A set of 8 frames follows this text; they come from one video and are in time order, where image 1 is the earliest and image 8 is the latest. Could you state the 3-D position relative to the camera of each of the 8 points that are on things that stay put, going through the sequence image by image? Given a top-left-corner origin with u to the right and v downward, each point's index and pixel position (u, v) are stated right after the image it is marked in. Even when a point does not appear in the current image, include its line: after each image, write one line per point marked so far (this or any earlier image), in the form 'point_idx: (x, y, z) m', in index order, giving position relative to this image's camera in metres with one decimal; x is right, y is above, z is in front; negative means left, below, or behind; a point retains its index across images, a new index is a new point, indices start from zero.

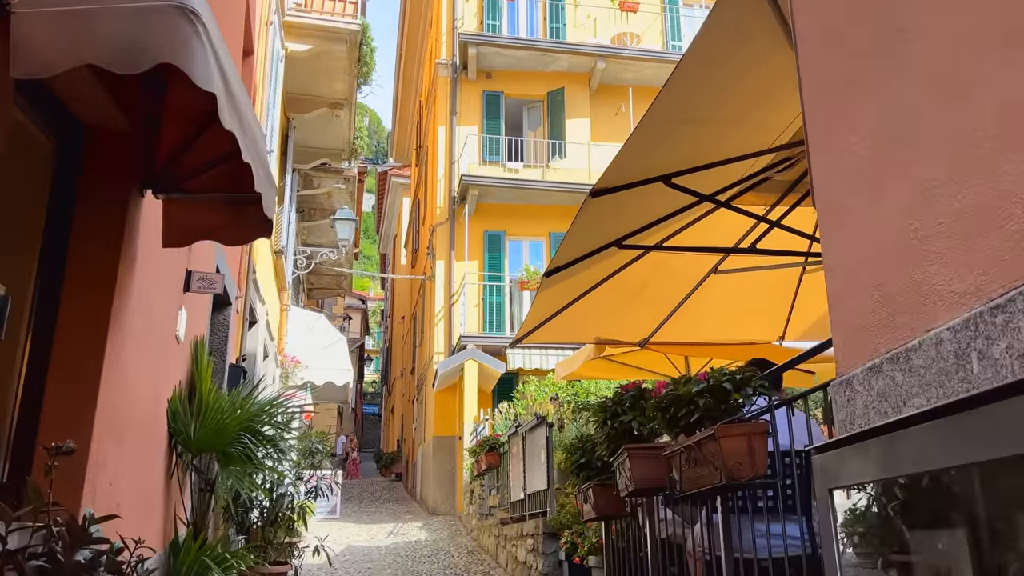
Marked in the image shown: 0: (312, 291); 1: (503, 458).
0: (-4.1, -0.1, +17.0) m
1: (-0.1, -1.7, +8.3) m
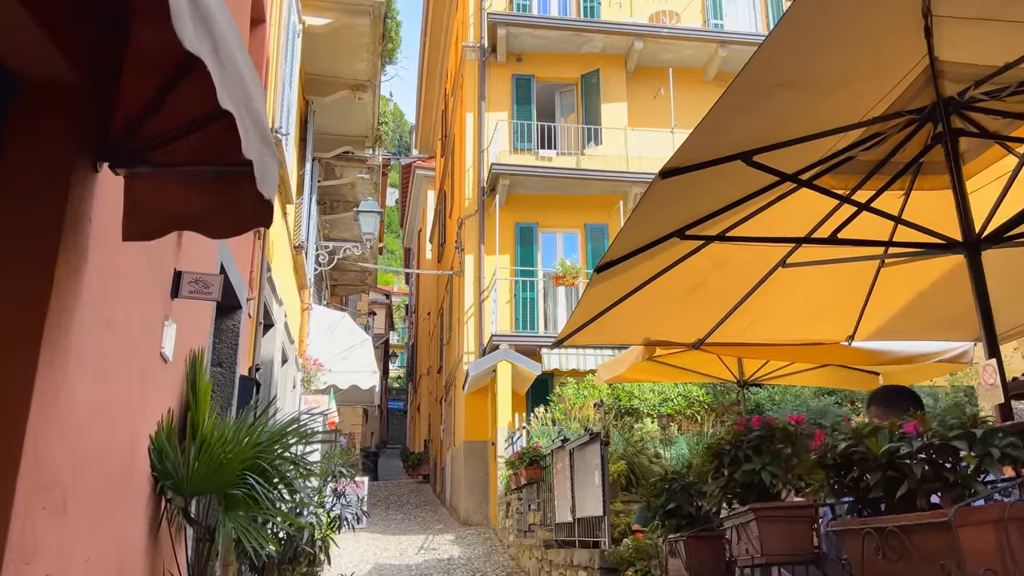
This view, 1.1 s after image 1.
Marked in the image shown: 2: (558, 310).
0: (-3.5, 0.0, +16.3) m
1: (+0.3, -1.7, +7.5) m
2: (+0.7, -0.3, +12.3) m
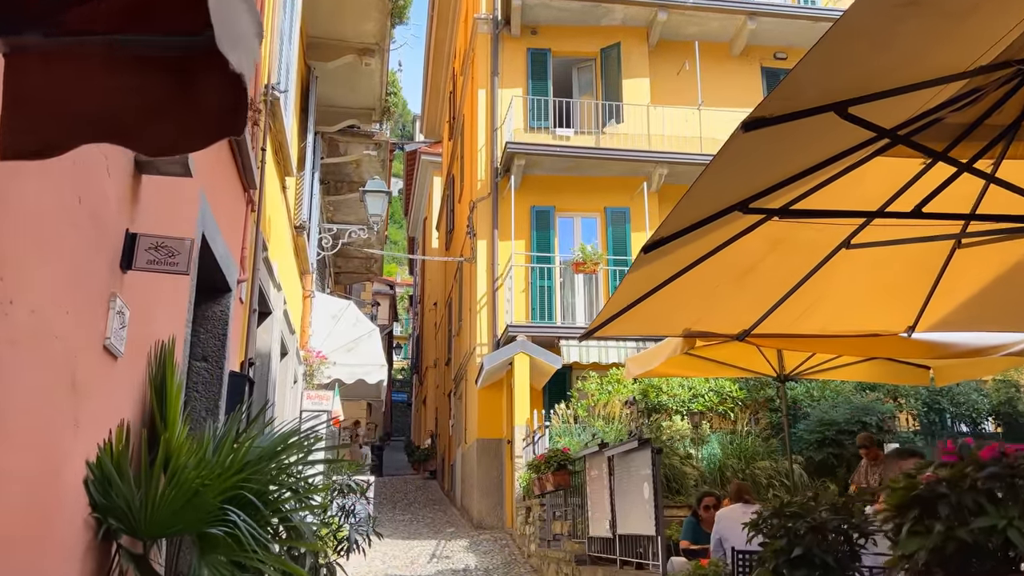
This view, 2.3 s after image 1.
0: (-3.3, +0.2, +15.5) m
1: (+0.5, -1.5, +6.7) m
2: (+0.9, -0.2, +11.5) m
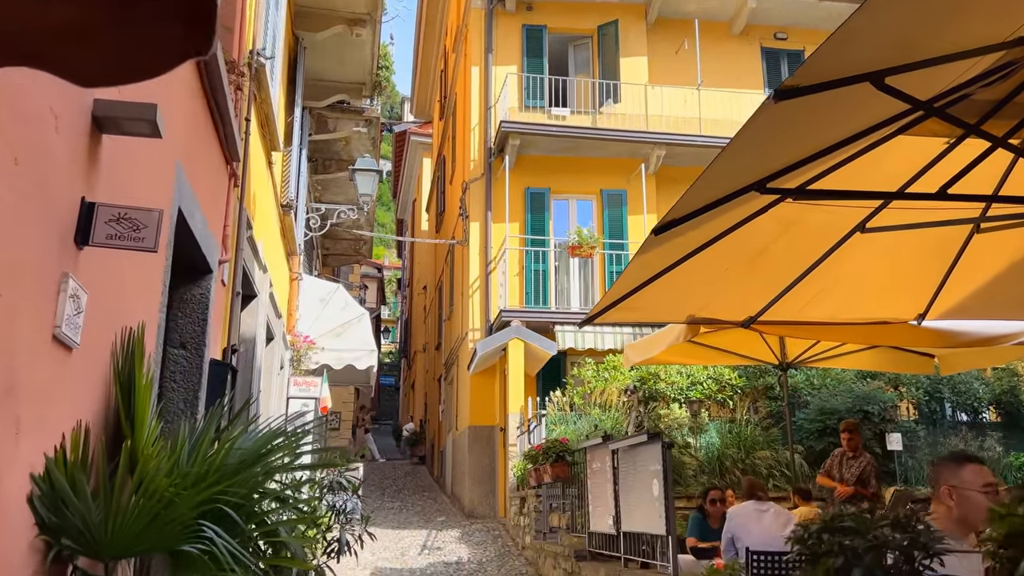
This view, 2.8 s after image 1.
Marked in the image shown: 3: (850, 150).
0: (-3.4, +0.6, +15.2) m
1: (+0.5, -1.4, +6.5) m
2: (+0.8, +0.1, +11.2) m
3: (+1.9, +0.8, +4.6) m
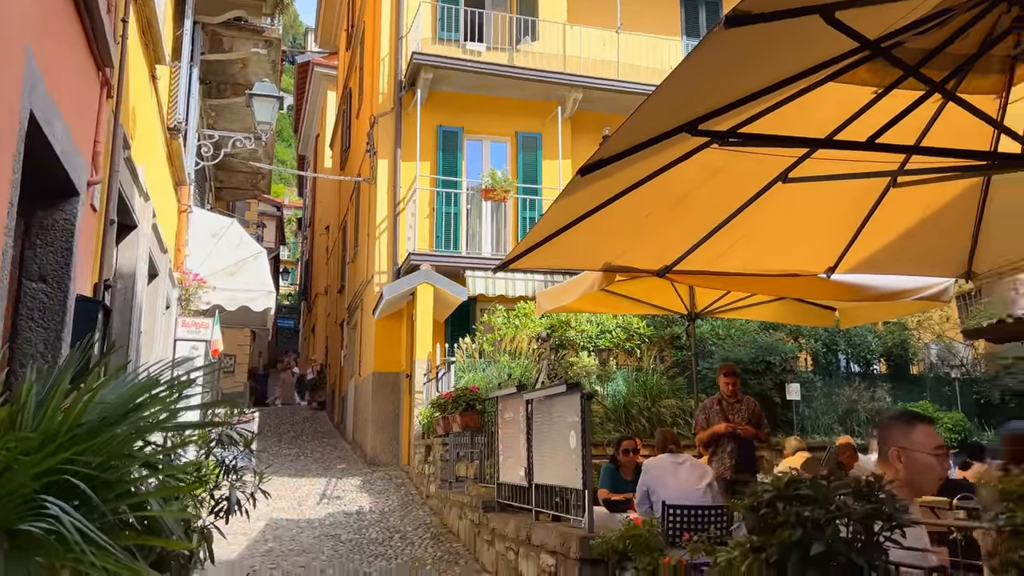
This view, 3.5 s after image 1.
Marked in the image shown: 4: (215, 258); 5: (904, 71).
0: (-5.0, +1.7, +14.3) m
1: (-0.2, -1.0, +6.2) m
2: (-0.4, +0.8, +10.9) m
3: (+1.4, +1.0, +4.4) m
4: (-3.1, +0.3, +8.6) m
5: (+1.5, +0.8, +3.1) m
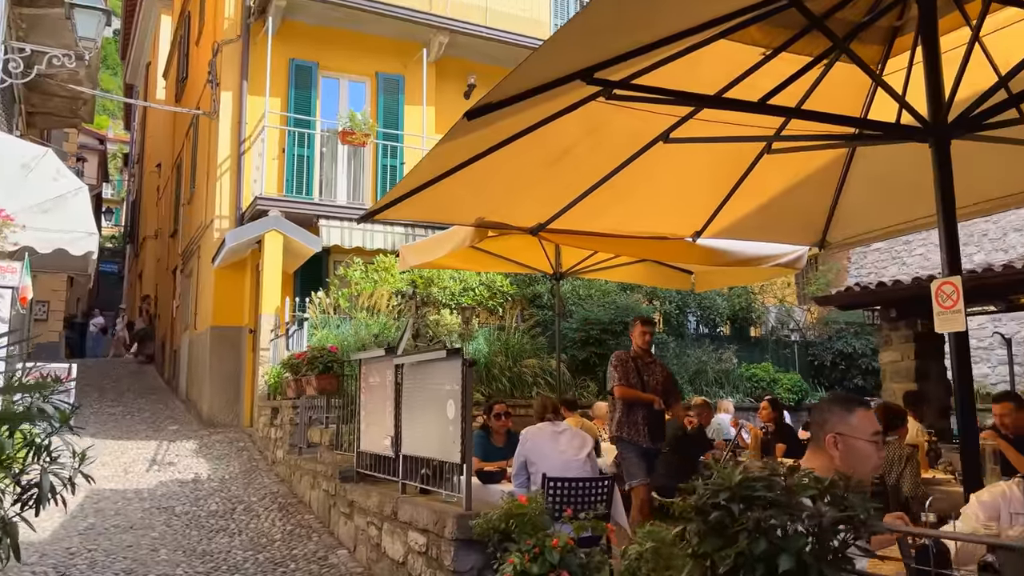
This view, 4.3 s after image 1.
0: (-7.3, +2.6, +12.6) m
1: (-1.2, -0.6, +5.7) m
2: (-2.2, +1.4, +10.2) m
3: (+0.9, +1.2, +4.2) m
4: (-4.4, +0.9, +7.4) m
5: (+1.1, +0.9, +2.9) m
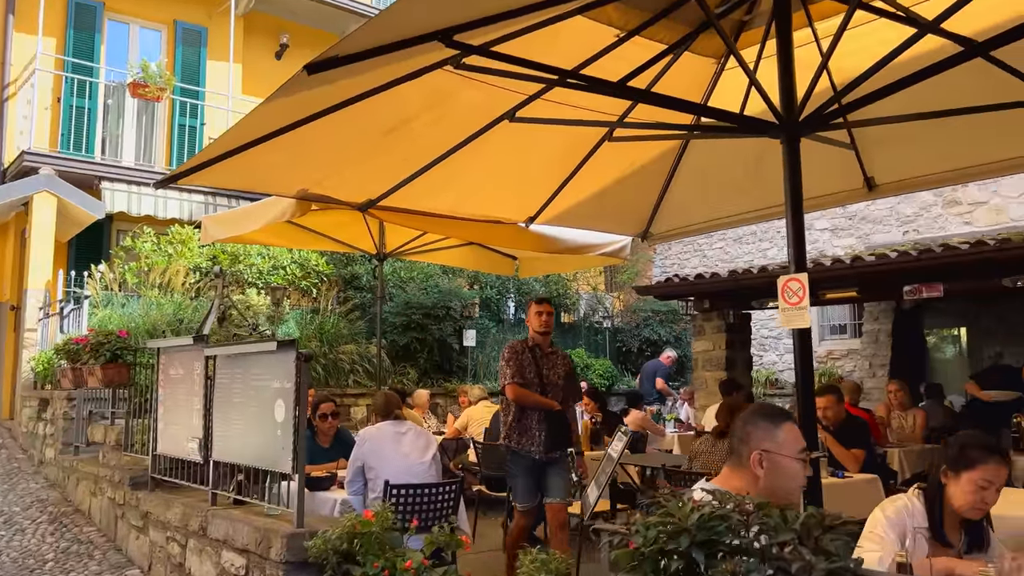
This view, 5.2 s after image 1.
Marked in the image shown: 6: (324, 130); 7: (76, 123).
0: (-9.7, +3.1, +10.0) m
1: (-2.3, -0.5, +4.9) m
2: (-4.2, +1.7, +8.9) m
3: (+0.2, +1.3, +3.8) m
4: (-5.7, +1.2, +5.8) m
5: (+0.7, +0.9, +2.7) m
6: (-0.9, +0.8, +4.1) m
7: (-4.6, +1.8, +8.7) m
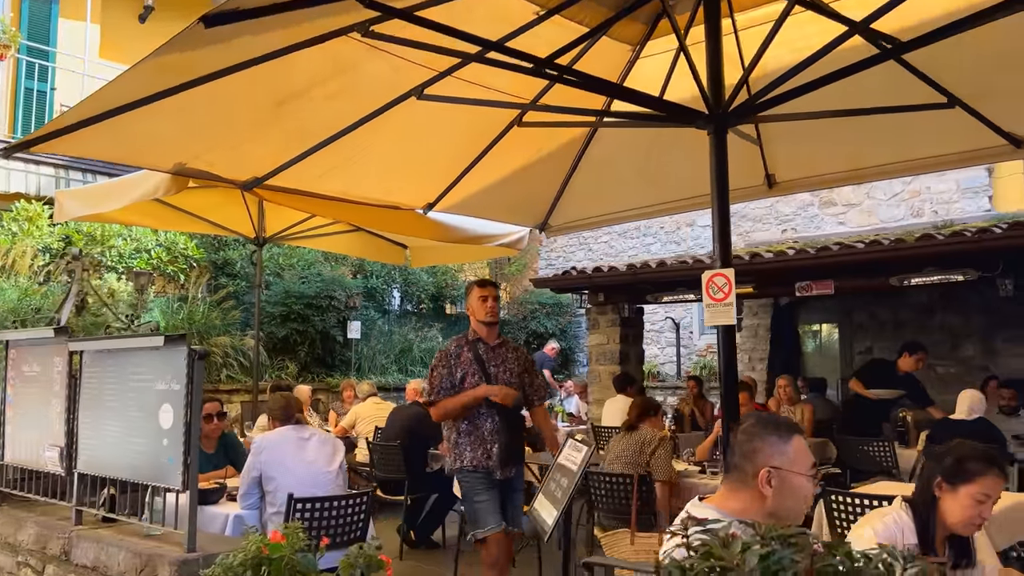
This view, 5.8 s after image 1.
0: (-10.9, +3.4, +8.0) m
1: (-2.8, -0.4, +4.2) m
2: (-5.3, +1.9, +7.8) m
3: (-0.2, +1.3, +3.5) m
4: (-6.3, +1.3, +4.5) m
5: (+0.6, +1.0, +2.5) m
6: (-1.2, +0.9, +3.6) m
7: (-5.7, +2.0, +7.6) m
